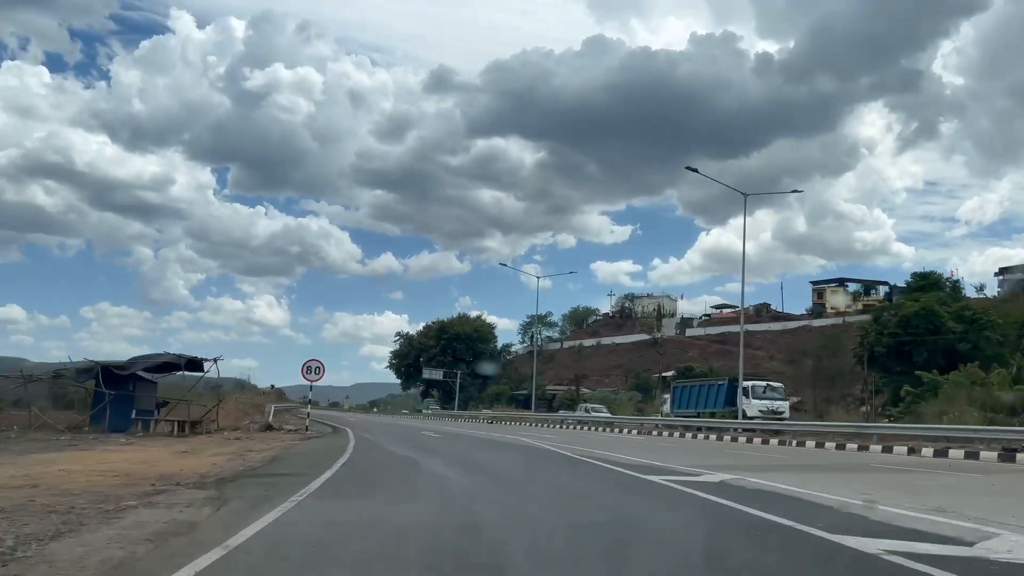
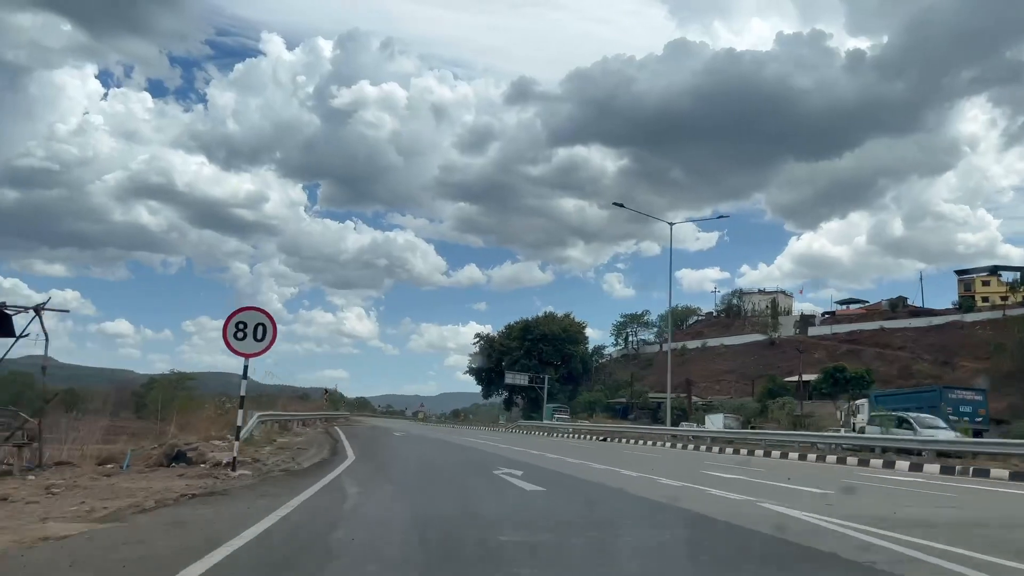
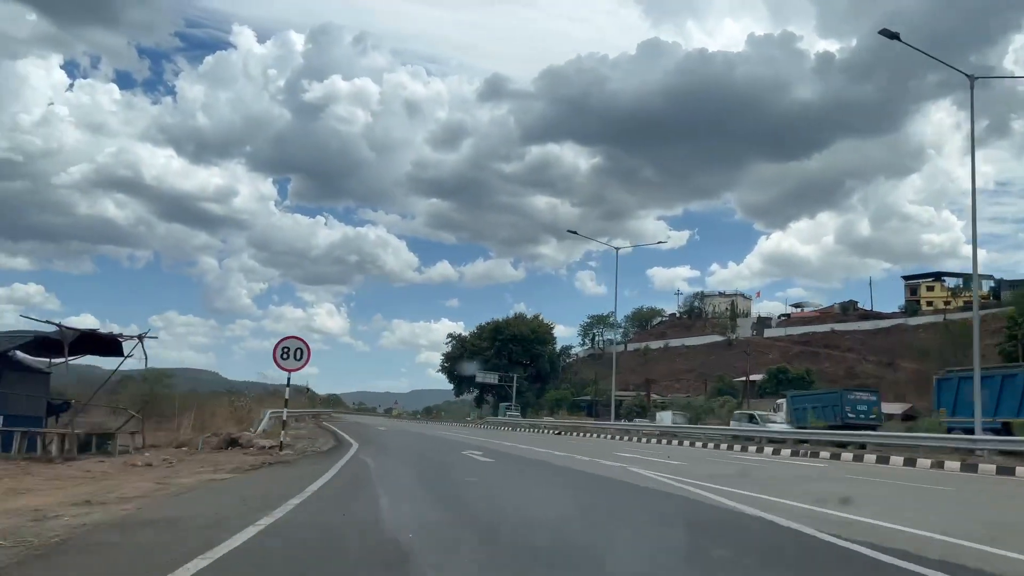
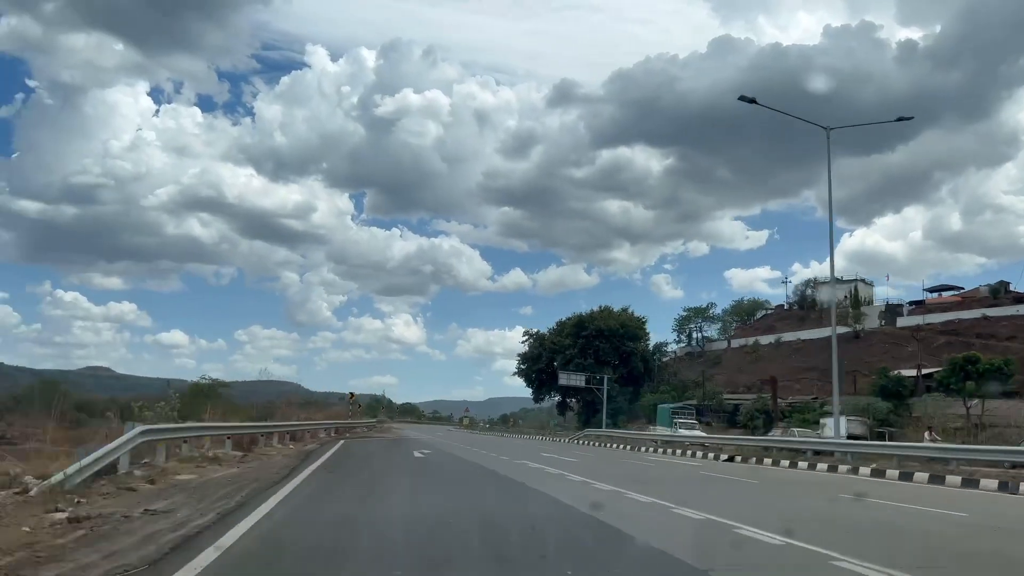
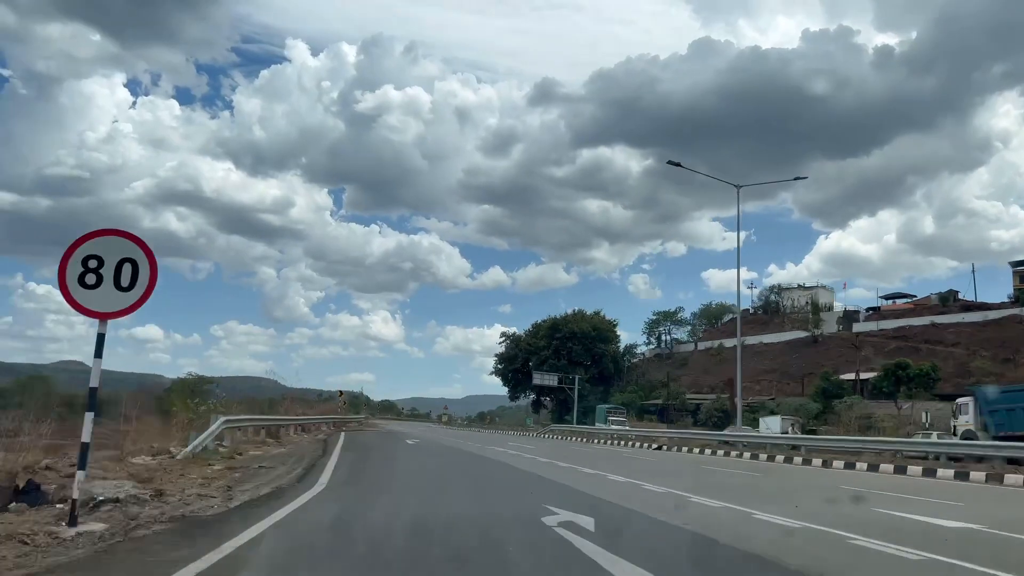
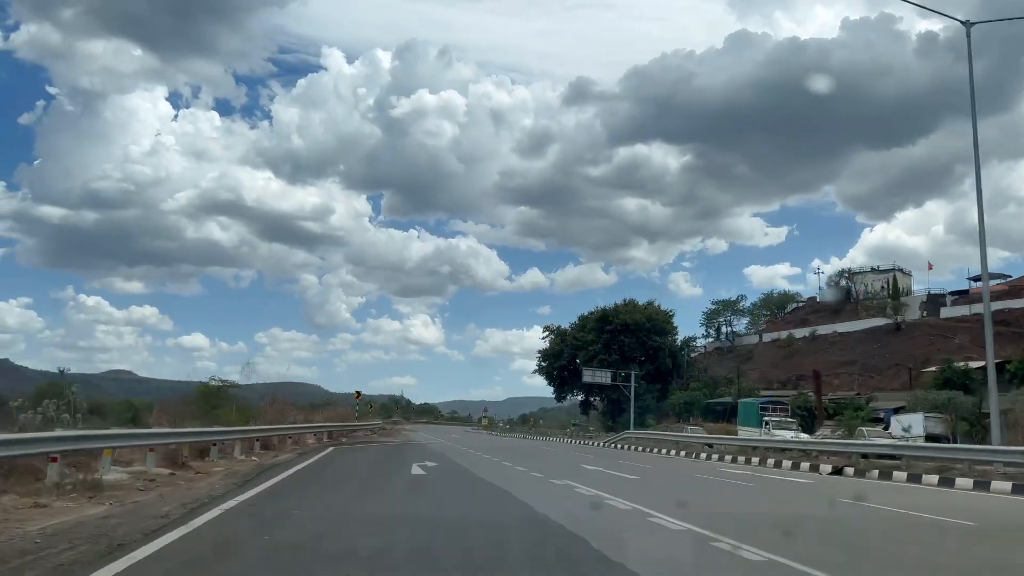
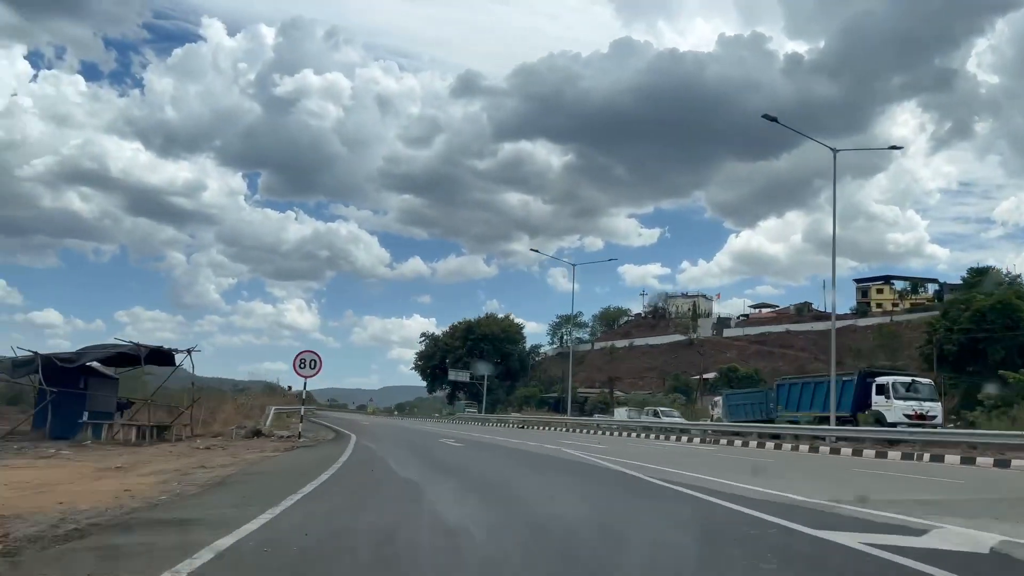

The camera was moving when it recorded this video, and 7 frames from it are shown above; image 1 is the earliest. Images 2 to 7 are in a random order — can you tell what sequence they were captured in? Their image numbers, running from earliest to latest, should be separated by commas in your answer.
7, 3, 2, 5, 4, 6
